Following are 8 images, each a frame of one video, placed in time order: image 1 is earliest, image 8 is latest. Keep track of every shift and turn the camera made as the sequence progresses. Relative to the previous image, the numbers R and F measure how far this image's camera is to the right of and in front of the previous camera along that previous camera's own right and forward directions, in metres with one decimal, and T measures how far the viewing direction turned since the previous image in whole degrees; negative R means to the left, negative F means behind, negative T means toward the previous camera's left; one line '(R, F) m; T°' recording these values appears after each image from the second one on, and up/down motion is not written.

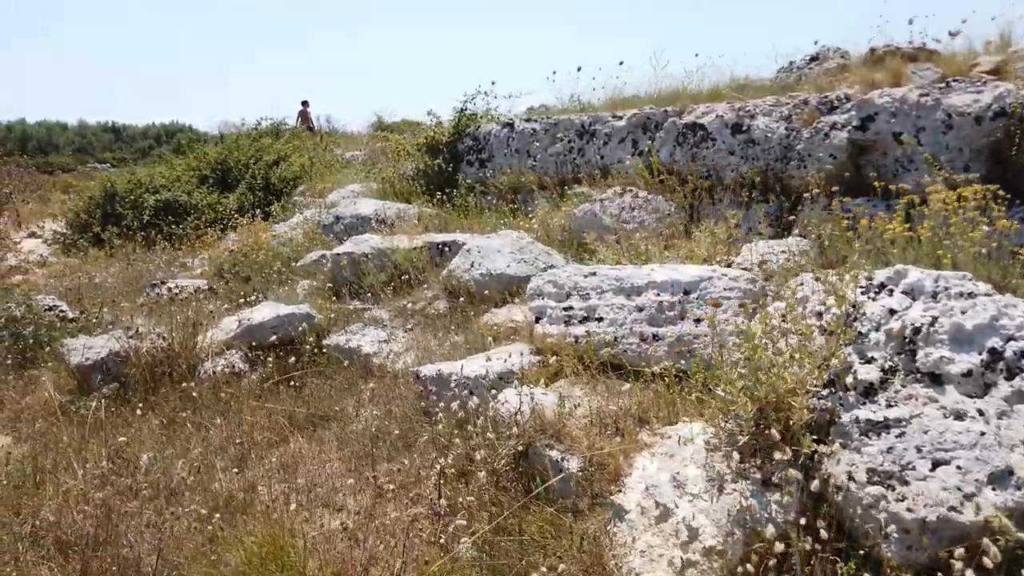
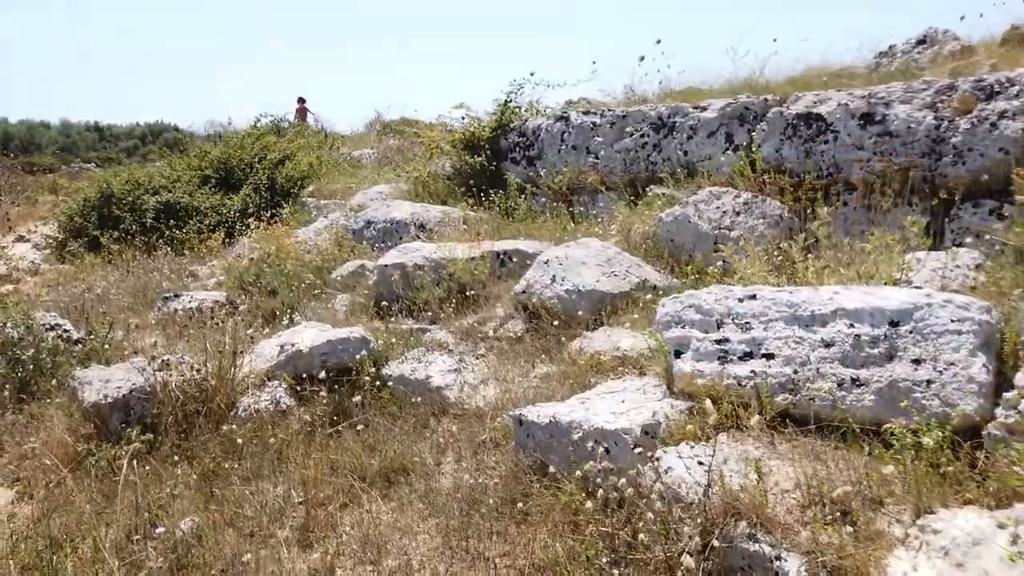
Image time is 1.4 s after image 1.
(-0.7, +0.8) m; +1°
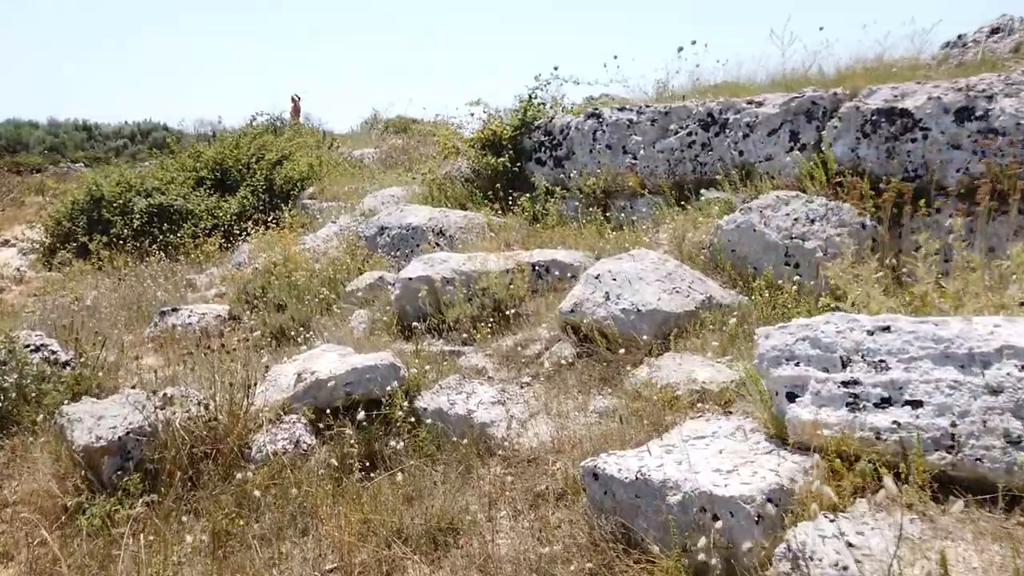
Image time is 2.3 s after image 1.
(-0.3, +0.6) m; +1°
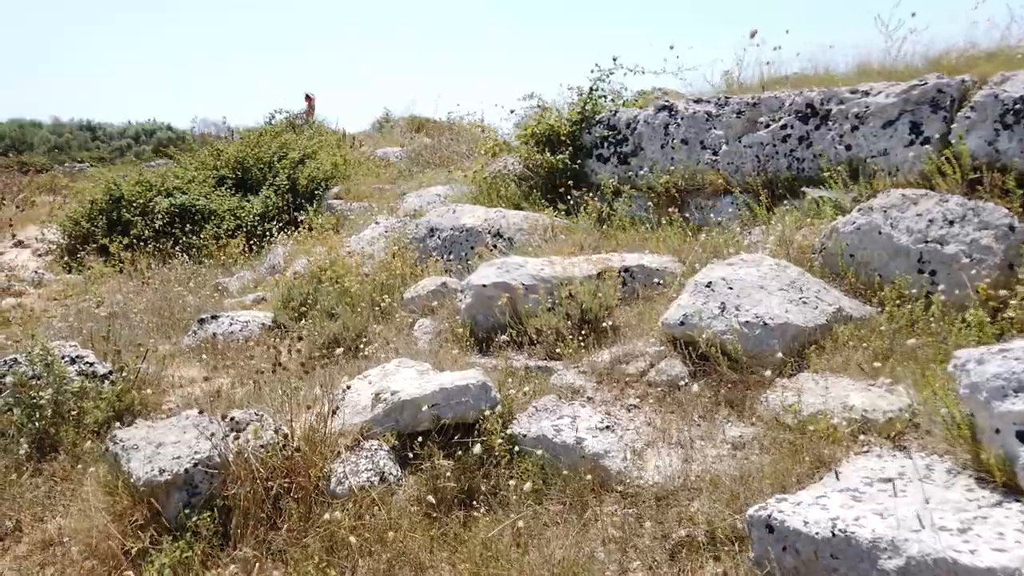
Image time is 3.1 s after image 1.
(-0.6, +0.5) m; 0°
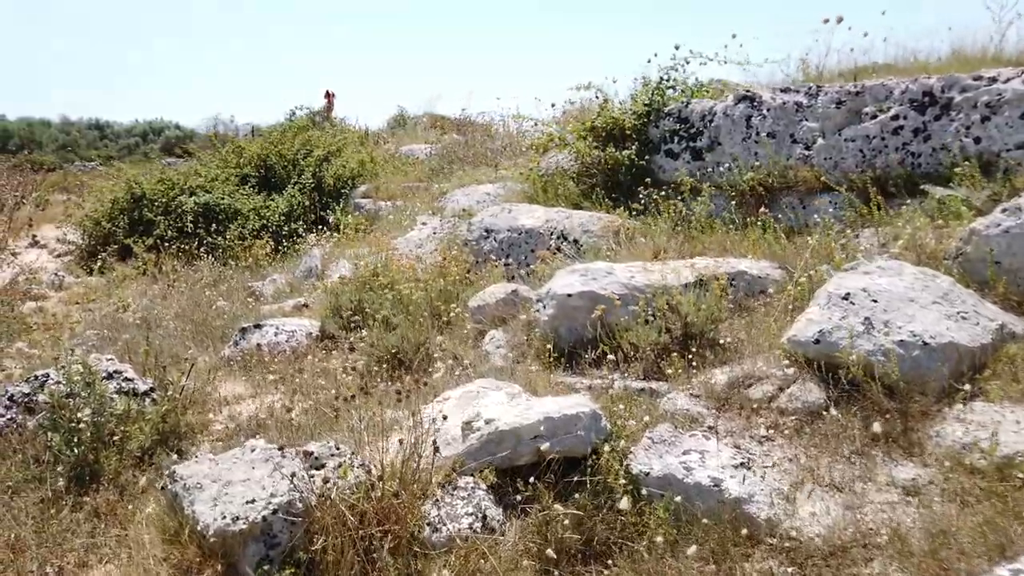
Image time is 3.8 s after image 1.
(-0.5, +0.5) m; -1°
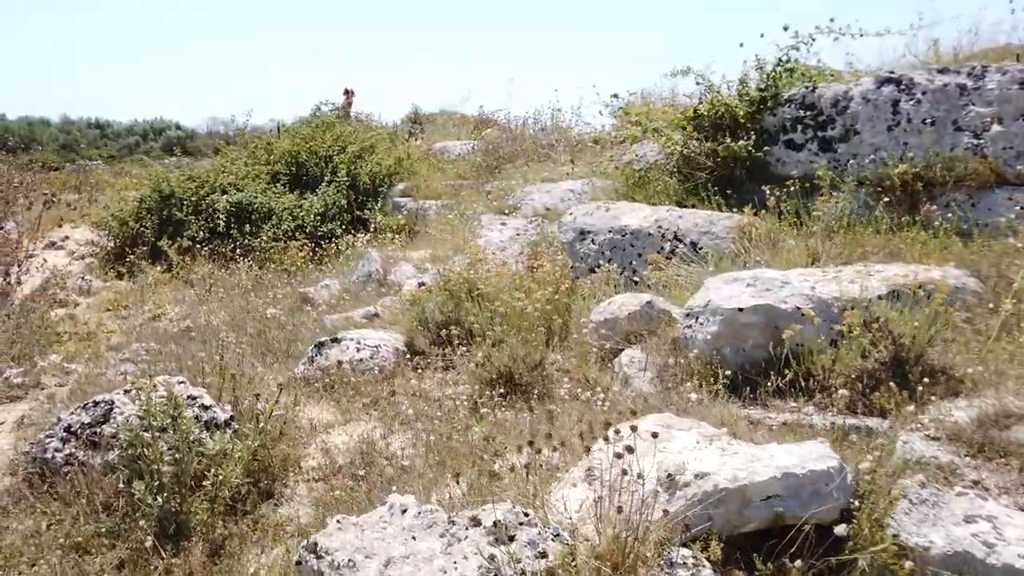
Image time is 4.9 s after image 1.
(-0.8, +0.7) m; 0°
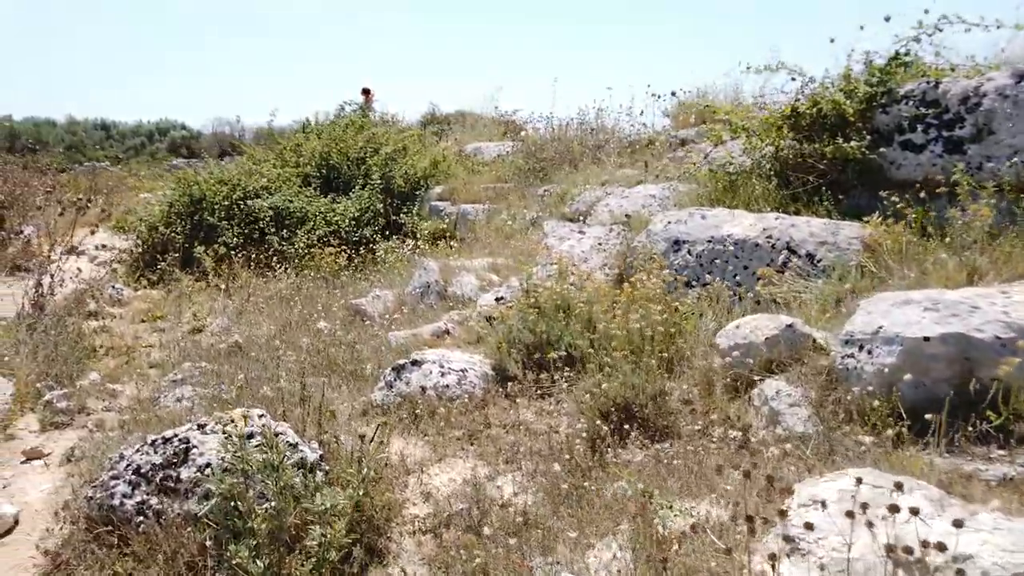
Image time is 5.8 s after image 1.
(-0.6, +0.5) m; 0°
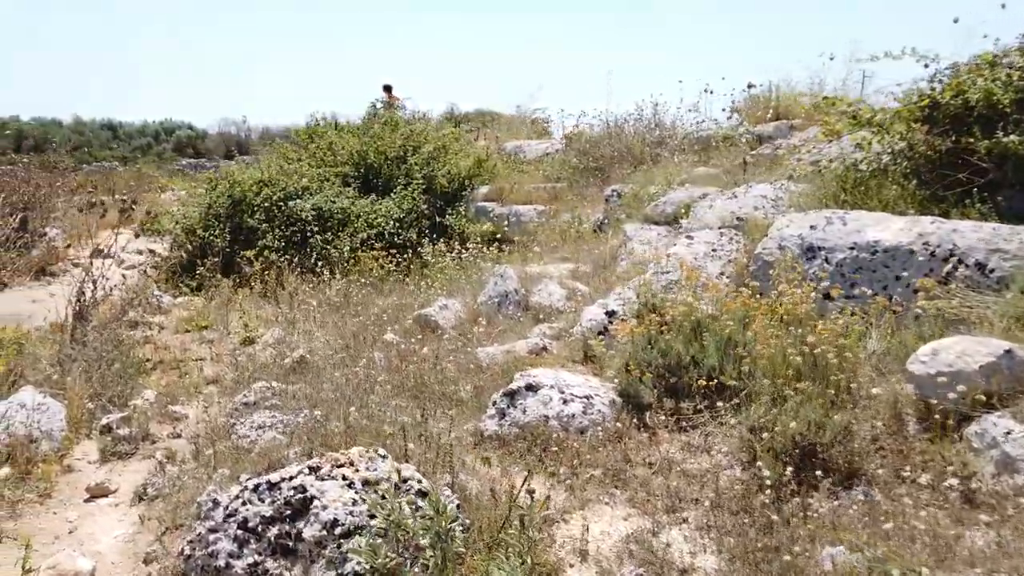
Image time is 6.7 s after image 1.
(-0.7, +0.6) m; 0°
